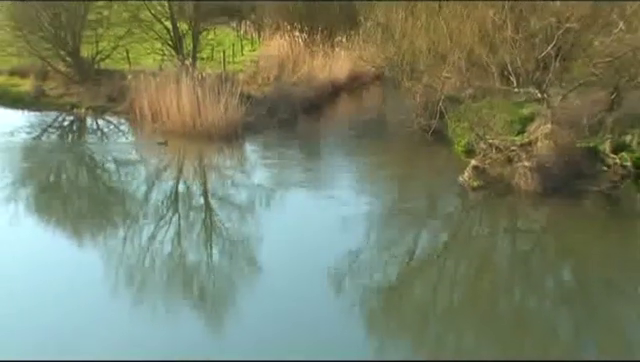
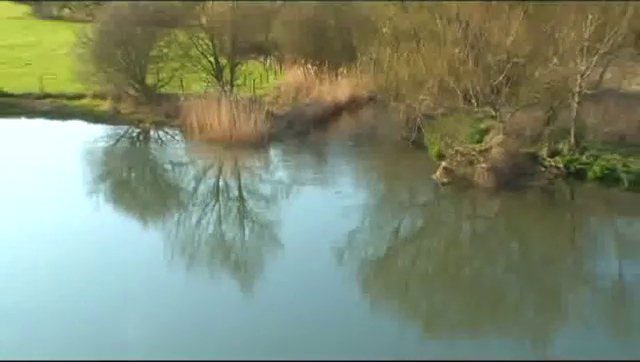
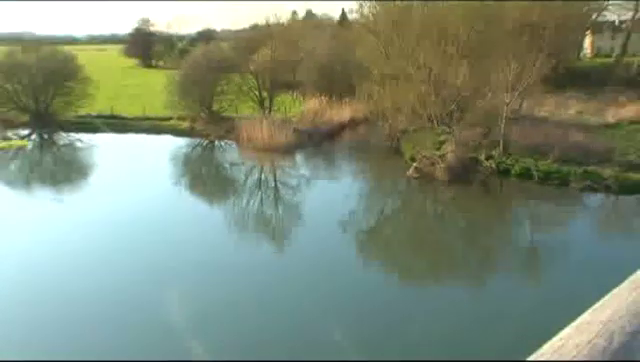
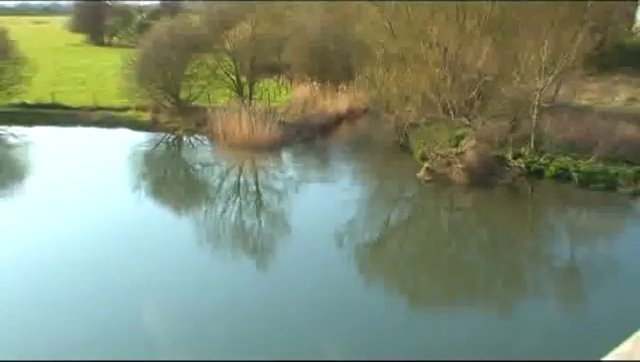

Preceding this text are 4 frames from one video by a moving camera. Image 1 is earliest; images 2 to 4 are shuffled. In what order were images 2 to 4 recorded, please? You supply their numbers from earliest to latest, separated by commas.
2, 4, 3
